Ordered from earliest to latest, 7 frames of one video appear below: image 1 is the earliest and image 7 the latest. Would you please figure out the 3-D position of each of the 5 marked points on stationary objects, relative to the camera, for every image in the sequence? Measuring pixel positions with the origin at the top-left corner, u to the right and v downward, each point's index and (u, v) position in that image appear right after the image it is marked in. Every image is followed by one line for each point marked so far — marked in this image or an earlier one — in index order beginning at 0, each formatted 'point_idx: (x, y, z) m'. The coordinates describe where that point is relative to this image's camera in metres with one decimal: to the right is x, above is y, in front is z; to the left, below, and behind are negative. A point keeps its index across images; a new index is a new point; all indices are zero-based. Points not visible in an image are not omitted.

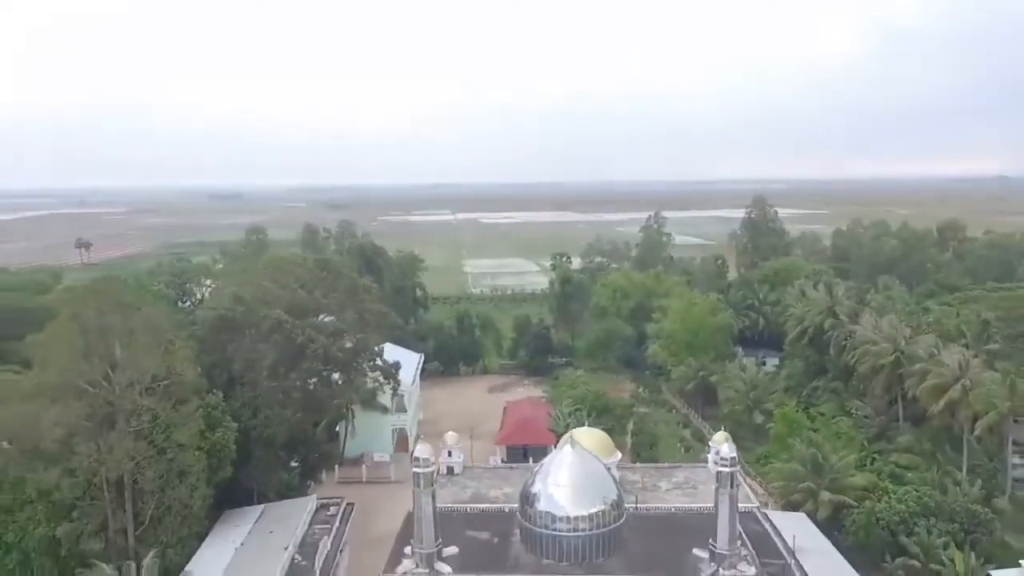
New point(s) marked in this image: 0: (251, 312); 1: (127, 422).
0: (-4.6, -0.3, +15.7) m
1: (-5.5, -1.9, +12.7) m
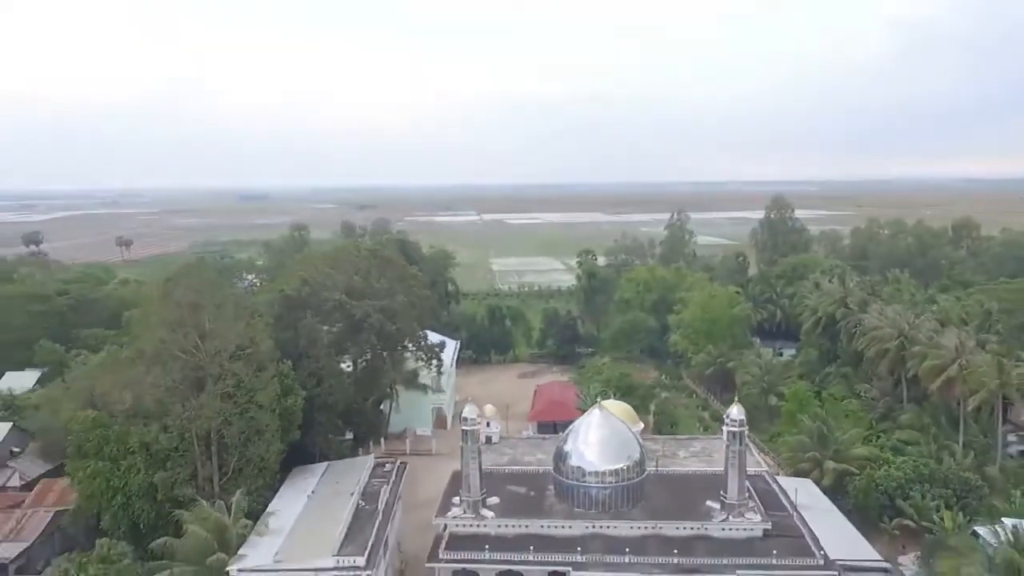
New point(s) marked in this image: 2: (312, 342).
0: (-3.9, 0.0, +17.7) m
1: (-4.9, -1.6, +14.6) m
2: (-3.8, -0.9, +17.4) m
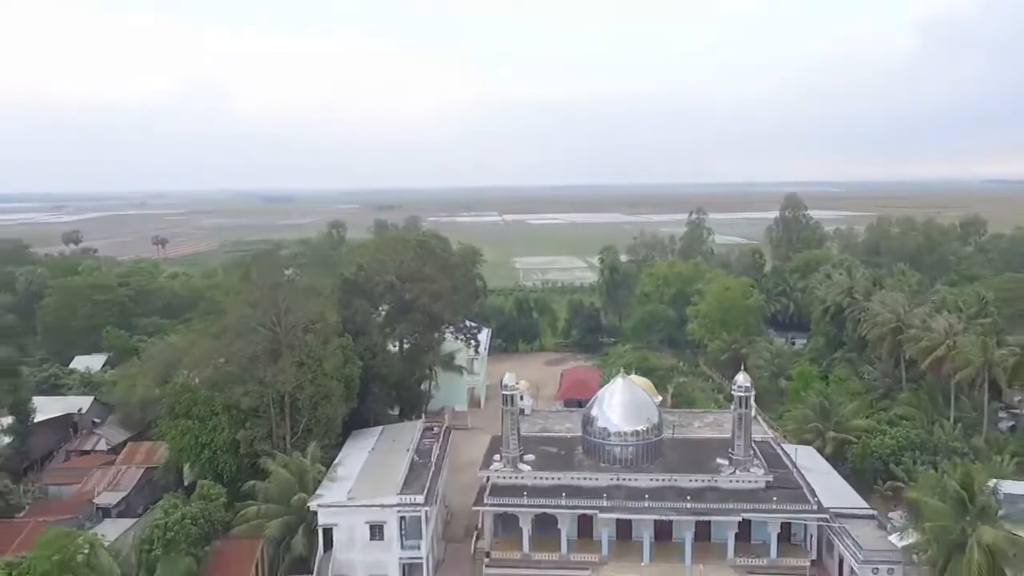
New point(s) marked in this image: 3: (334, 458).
0: (-3.2, +0.3, +19.8) m
1: (-4.3, -1.3, +16.9) m
2: (-3.1, -0.6, +19.6) m
3: (-3.4, -2.9, +16.1) m
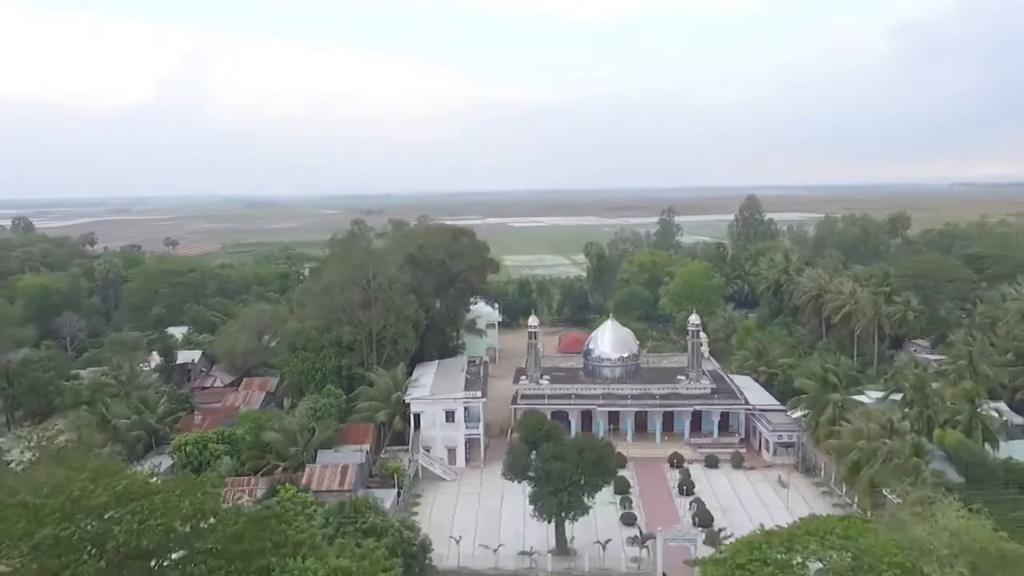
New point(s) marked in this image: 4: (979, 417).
0: (-2.7, +1.1, +26.7) m
1: (-3.7, -0.5, +23.7) m
2: (-2.6, +0.2, +26.4) m
3: (-2.7, -2.1, +23.0) m
4: (+8.9, -2.5, +16.1) m
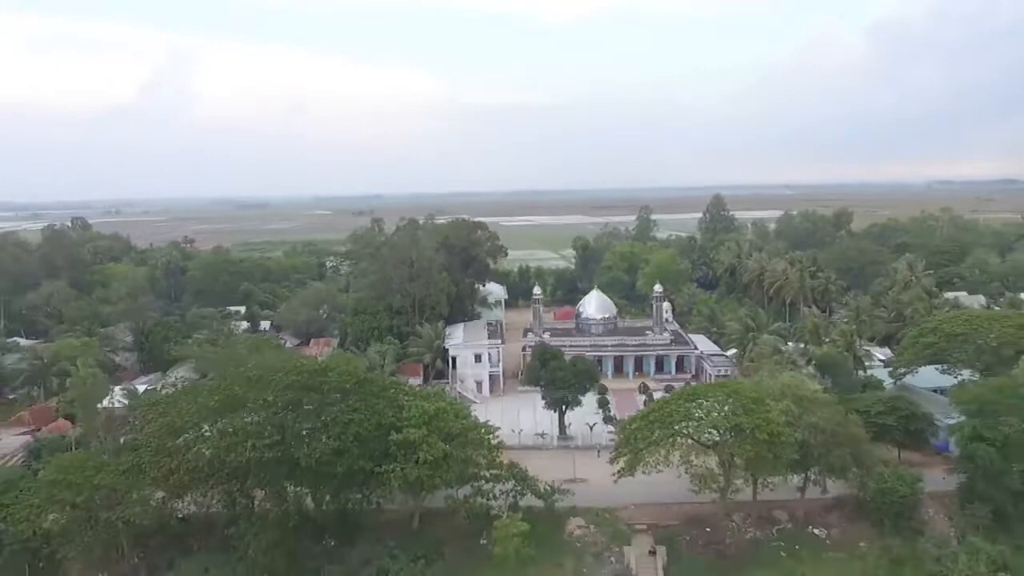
0: (-2.4, +1.8, +34.3) m
1: (-3.4, +0.3, +31.2) m
2: (-2.3, +0.9, +34.0) m
3: (-2.4, -1.4, +30.6) m
4: (+9.4, -1.7, +23.9) m
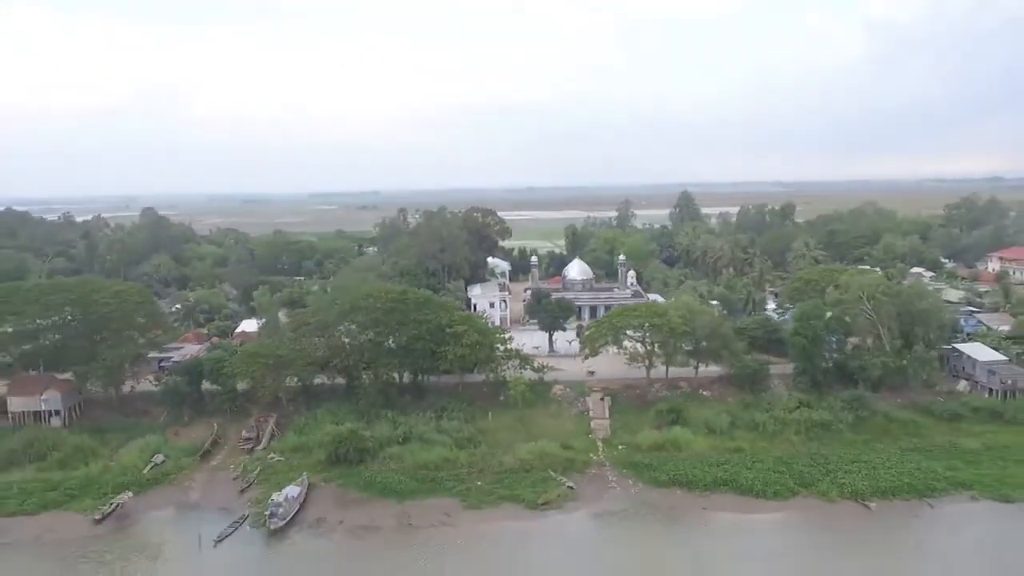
0: (-2.3, +3.3, +45.7) m
1: (-3.2, +1.8, +42.6) m
2: (-2.2, +2.4, +45.4) m
3: (-2.3, +0.1, +41.9) m
4: (+9.6, -0.2, +35.3) m
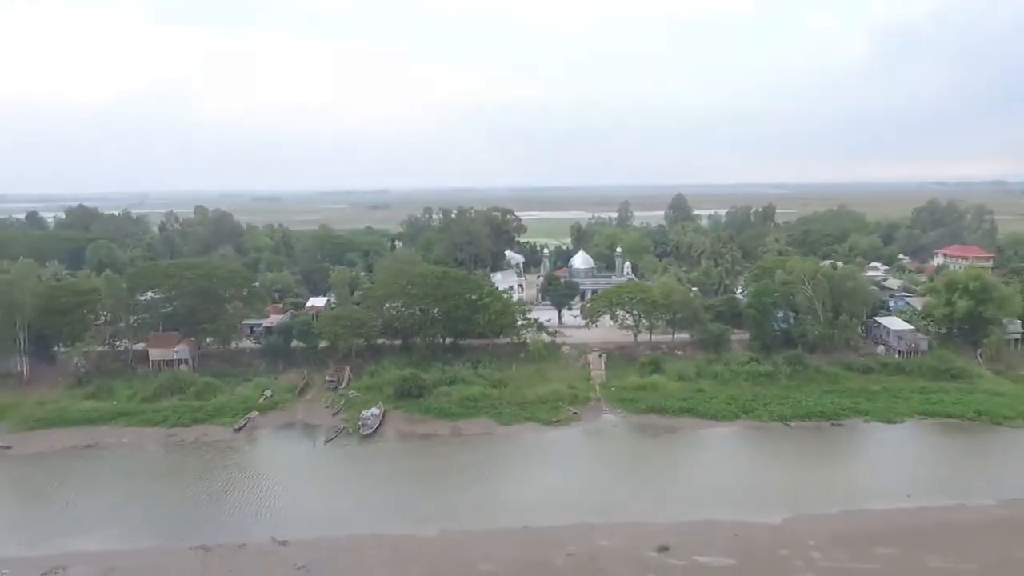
0: (-1.4, +4.1, +54.1) m
1: (-2.3, +2.6, +51.1) m
2: (-1.3, +3.2, +53.9) m
3: (-1.4, +0.9, +50.4) m
4: (+10.4, +0.5, +43.8) m
